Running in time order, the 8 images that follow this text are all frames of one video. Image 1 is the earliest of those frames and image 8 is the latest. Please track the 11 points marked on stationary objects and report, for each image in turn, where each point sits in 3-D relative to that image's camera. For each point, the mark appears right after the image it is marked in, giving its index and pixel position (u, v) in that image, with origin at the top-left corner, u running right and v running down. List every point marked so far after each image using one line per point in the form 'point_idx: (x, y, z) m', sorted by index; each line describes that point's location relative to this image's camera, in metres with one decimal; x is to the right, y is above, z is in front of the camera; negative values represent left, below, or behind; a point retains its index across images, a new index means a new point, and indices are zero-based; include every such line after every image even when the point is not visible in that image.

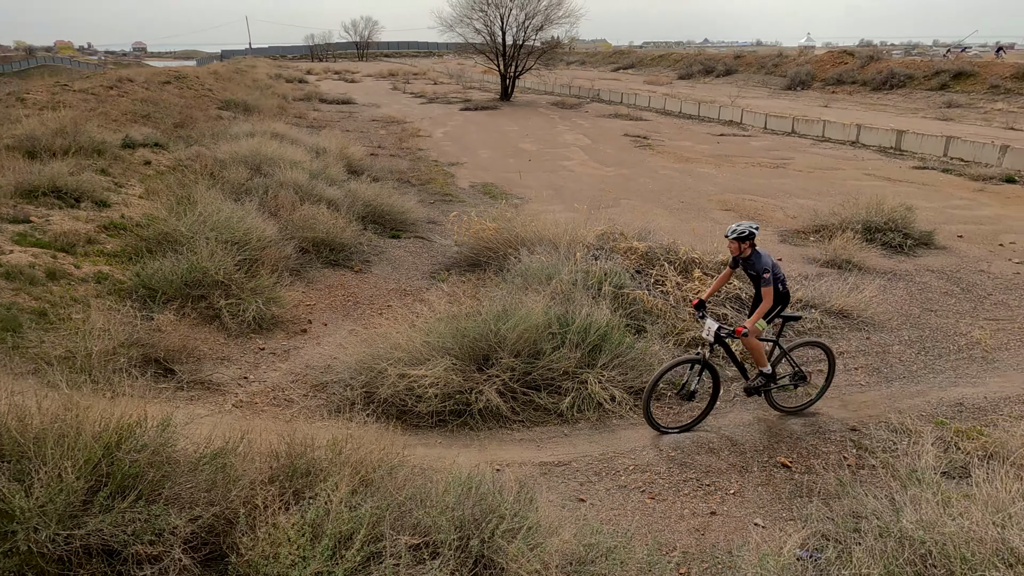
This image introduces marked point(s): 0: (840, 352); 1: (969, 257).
0: (+3.1, -0.6, +6.2) m
1: (+6.5, +0.4, +9.4) m
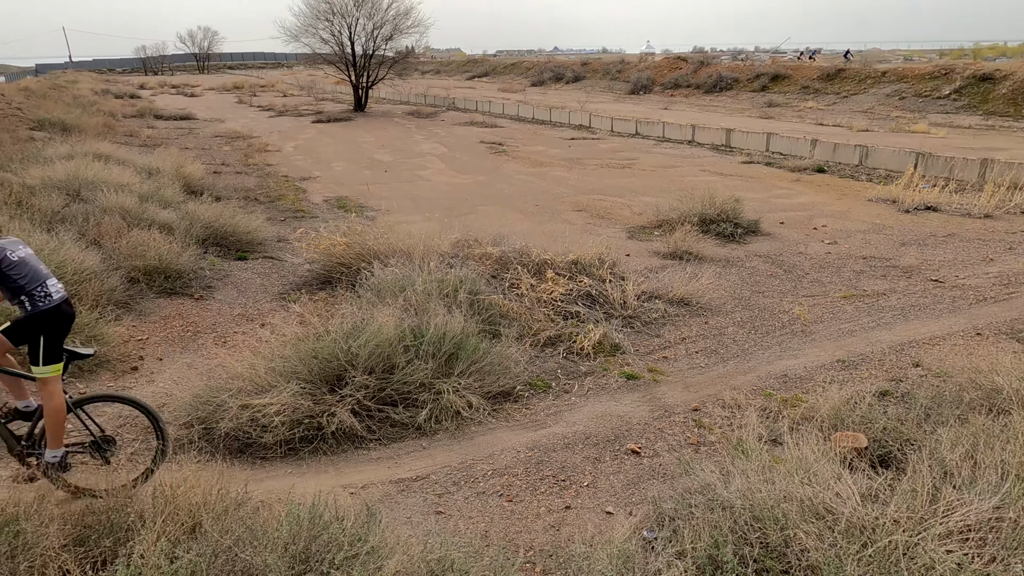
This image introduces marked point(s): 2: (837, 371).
0: (+1.7, -0.5, +6.6) m
1: (+4.3, +0.7, +10.4) m
2: (+2.8, -0.7, +5.8) m
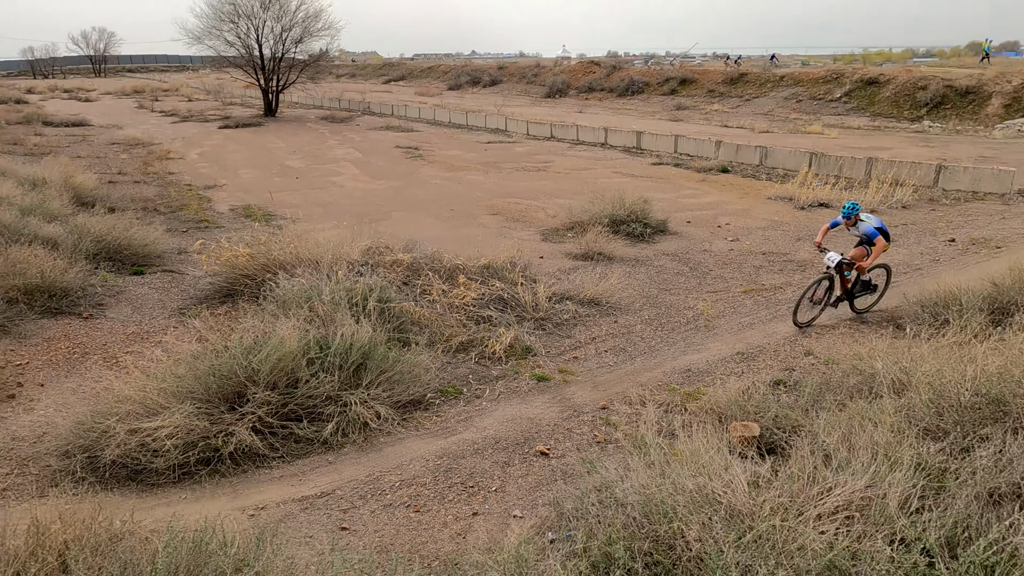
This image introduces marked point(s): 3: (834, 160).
0: (+0.8, -0.5, +6.8) m
1: (+3.0, +0.8, +10.8) m
2: (+2.0, -0.7, +6.0) m
3: (+7.3, +2.9, +15.0) m
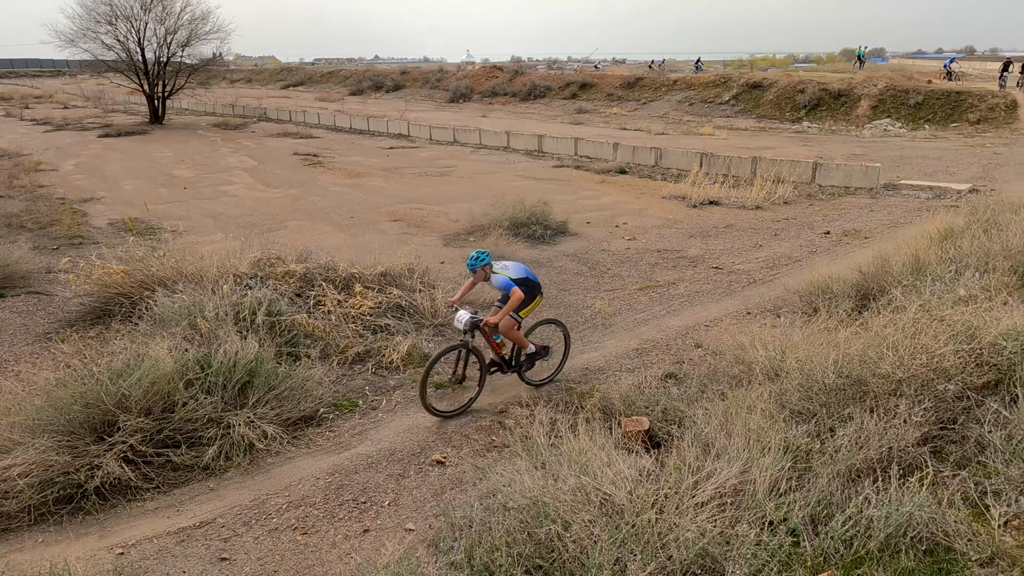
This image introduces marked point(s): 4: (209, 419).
0: (-0.2, -0.5, +6.8) m
1: (+1.4, +0.8, +11.0) m
2: (+1.1, -0.7, +6.2) m
3: (+5.0, +3.1, +15.8) m
4: (-2.2, -0.9, +4.7) m
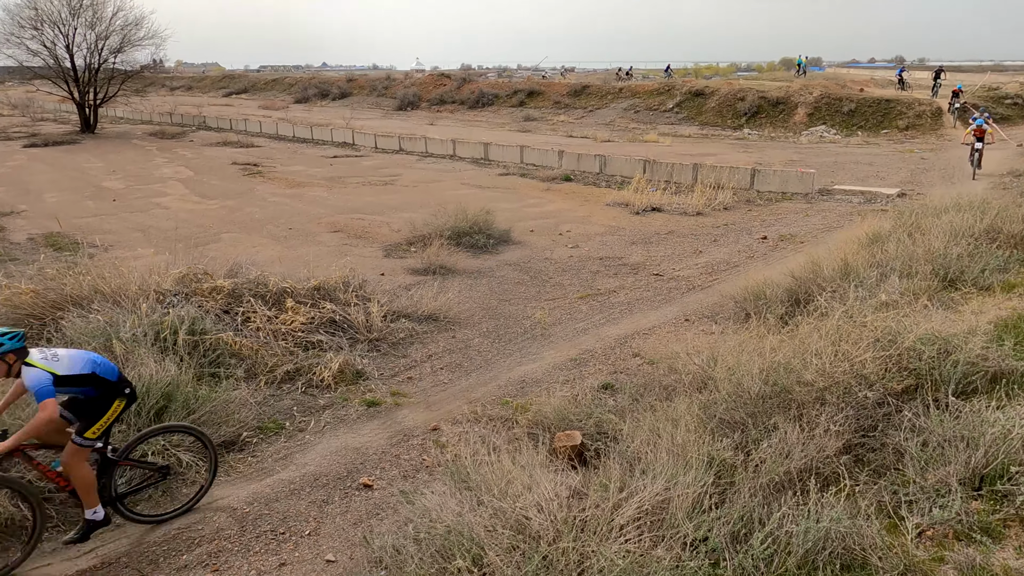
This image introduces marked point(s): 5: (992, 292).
0: (-0.8, -0.7, +6.6) m
1: (+0.4, +0.7, +11.0) m
2: (+0.5, -0.8, +6.1) m
3: (+3.7, +2.9, +16.0) m
4: (-2.6, -1.1, +4.4) m
5: (+4.1, 0.0, +5.6) m
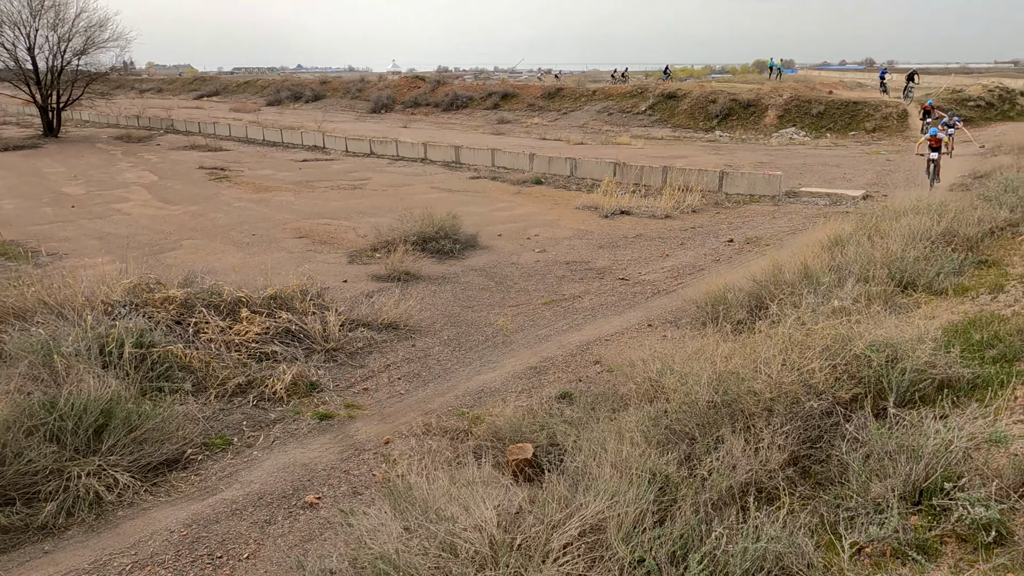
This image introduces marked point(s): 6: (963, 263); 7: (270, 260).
0: (-1.2, -0.7, +6.5) m
1: (-0.1, +0.6, +10.9) m
2: (+0.1, -0.8, +6.0) m
3: (+3.0, +2.9, +16.0) m
4: (-3.0, -1.2, +4.2) m
5: (+3.7, -0.1, +5.6) m
6: (+4.3, +0.2, +6.3) m
7: (-3.8, +0.4, +10.3) m
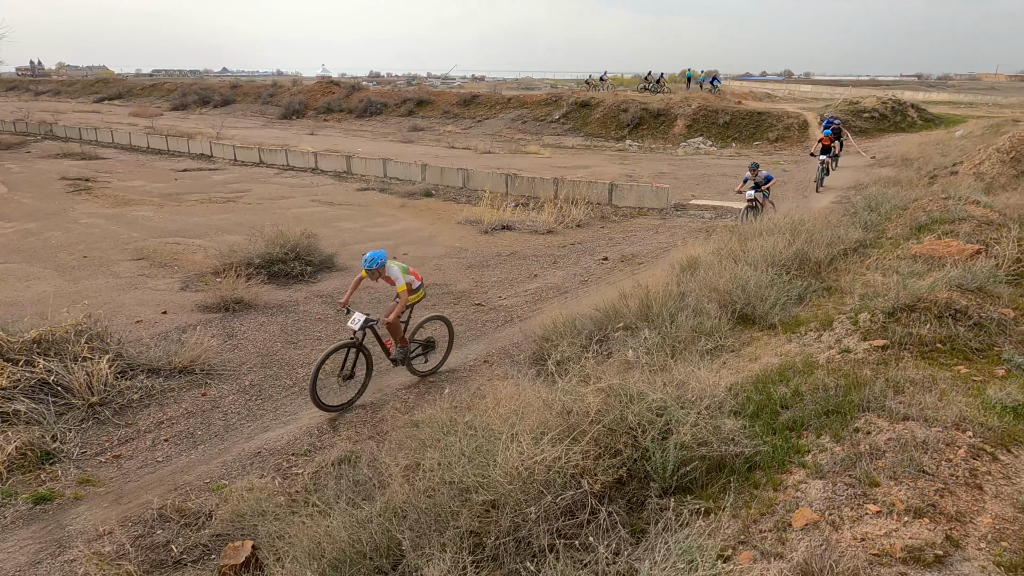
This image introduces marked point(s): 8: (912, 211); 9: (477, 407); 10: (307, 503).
0: (-2.9, -1.1, +5.5) m
1: (-2.3, +0.2, +10.0) m
2: (-1.5, -1.1, +5.1) m
3: (+0.3, +2.5, +15.4) m
4: (-4.4, -1.5, +3.1) m
5: (+2.0, -0.3, +5.1) m
6: (+2.6, 0.0, +5.9) m
7: (-5.8, 0.0, +9.1) m
8: (+4.7, +0.9, +7.7) m
9: (-0.2, -0.8, +4.2) m
10: (-1.2, -1.3, +3.9) m
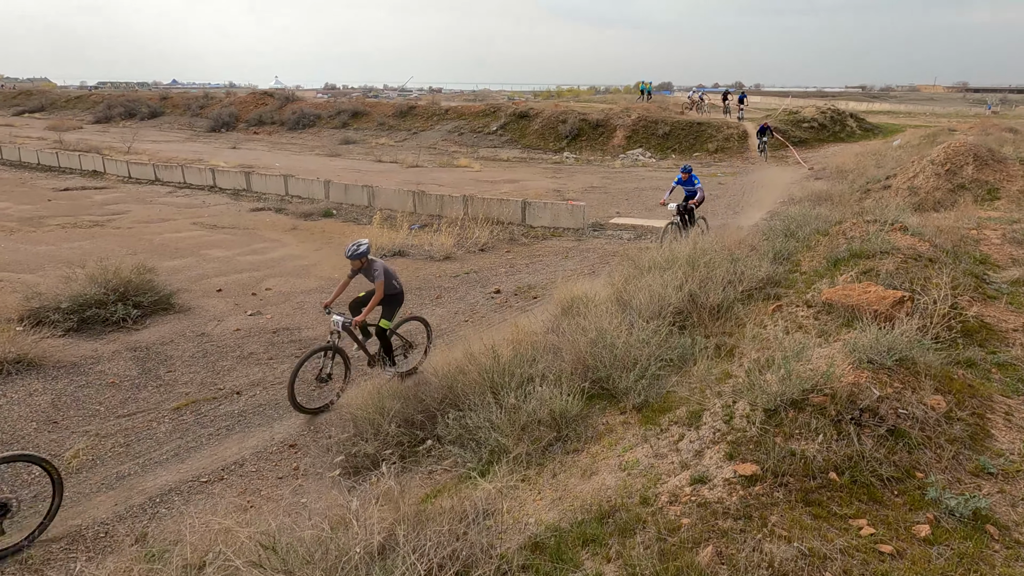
0: (-4.3, -1.6, +3.8) m
1: (-3.9, -0.4, +8.3) m
2: (-2.8, -1.6, +3.5) m
3: (-1.7, +1.9, +14.0) m
4: (-5.6, -2.0, +1.3) m
5: (+0.7, -0.7, +3.7) m
6: (+1.2, -0.4, +4.5) m
7: (-7.4, -0.6, +7.2) m
8: (+3.1, +0.5, +6.5) m
9: (-1.5, -1.2, +2.7) m
10: (-2.5, -1.7, +2.3) m
